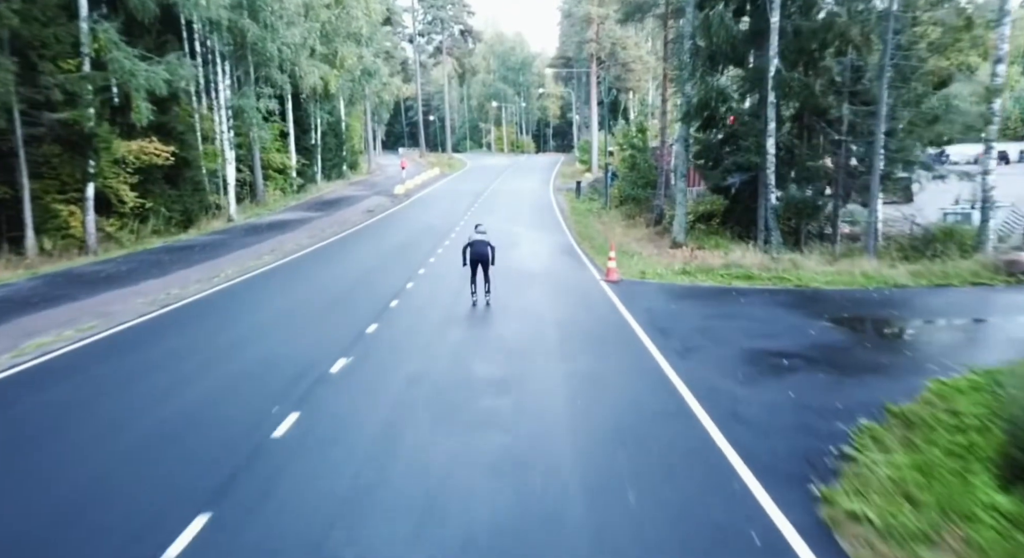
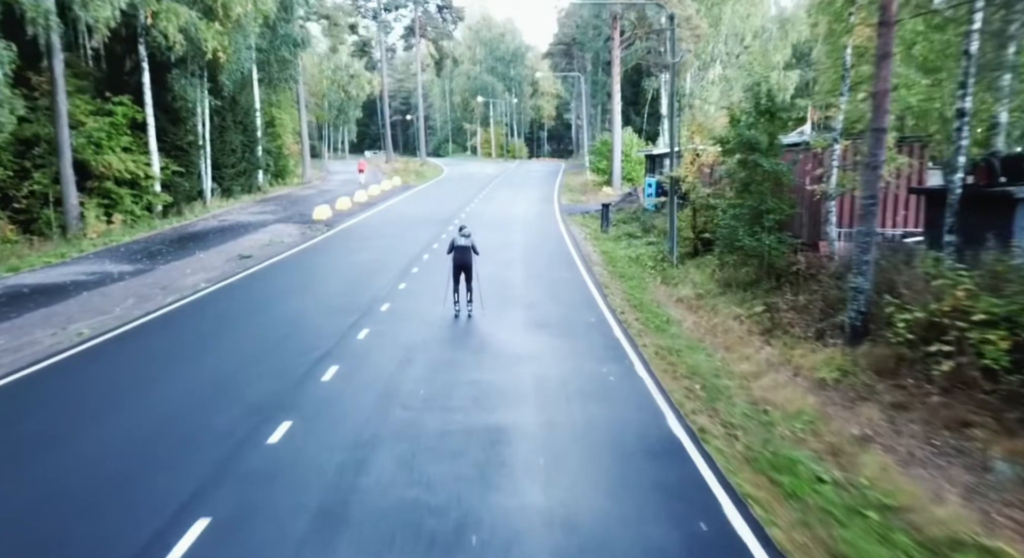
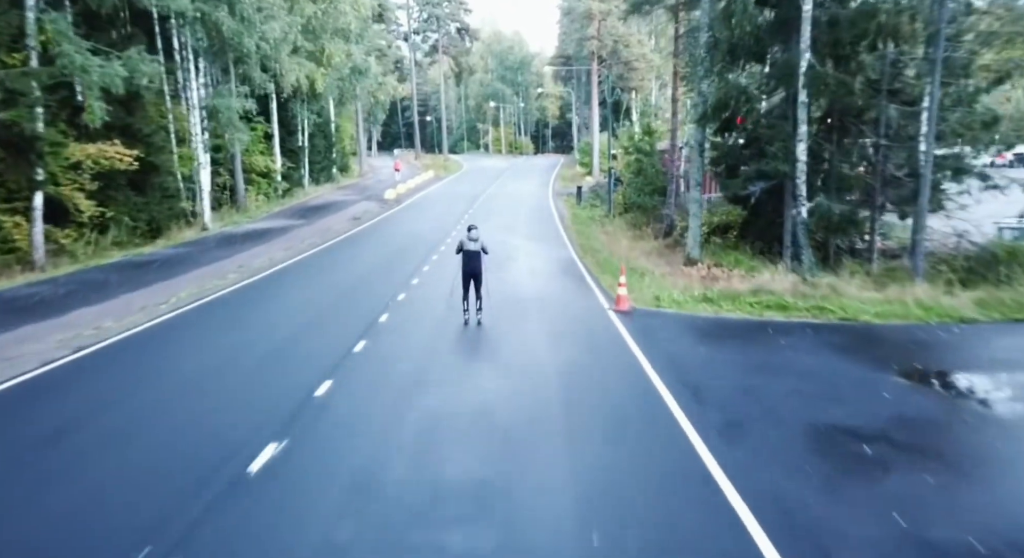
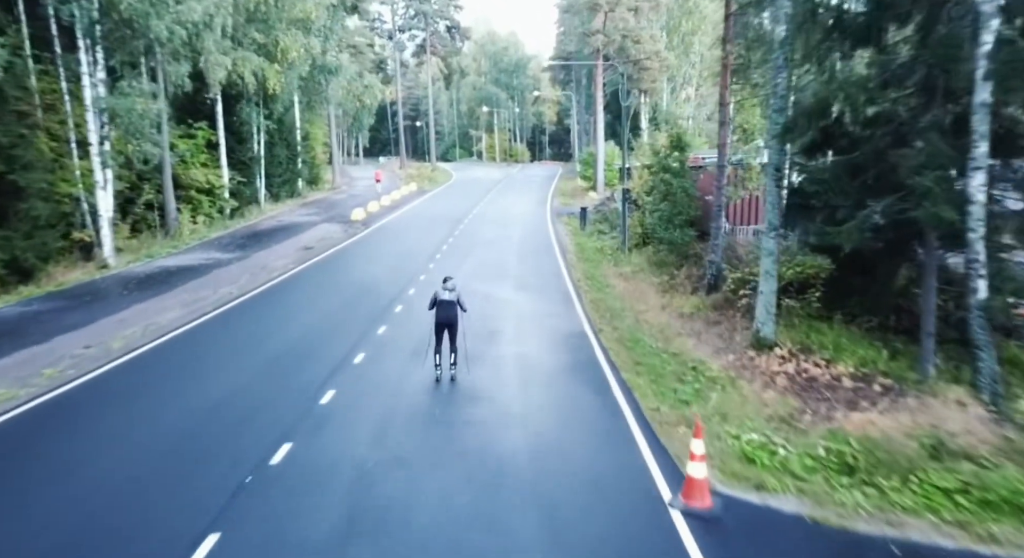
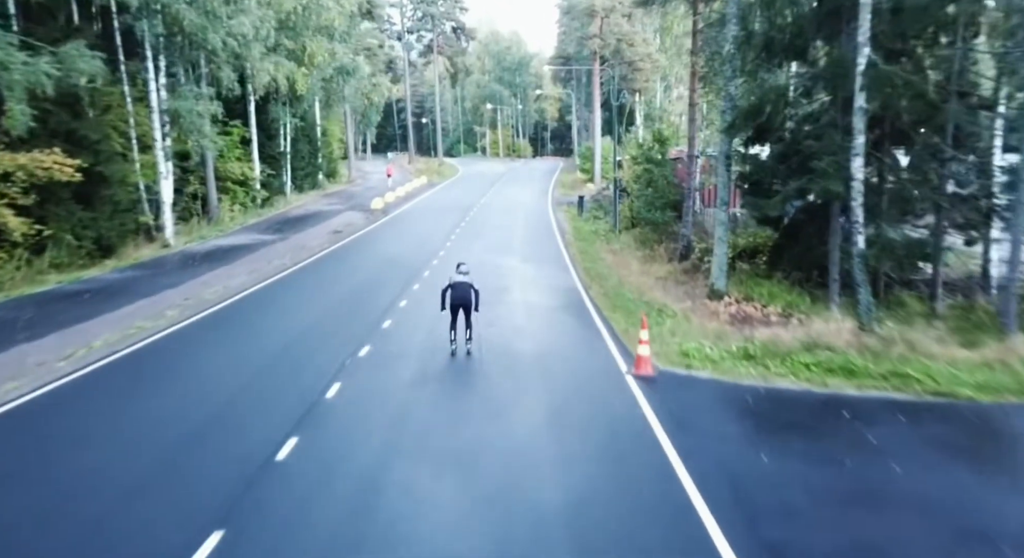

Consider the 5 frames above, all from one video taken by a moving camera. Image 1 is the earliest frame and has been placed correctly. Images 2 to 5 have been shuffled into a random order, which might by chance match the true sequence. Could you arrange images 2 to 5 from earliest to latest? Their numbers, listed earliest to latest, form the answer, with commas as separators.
3, 5, 4, 2
